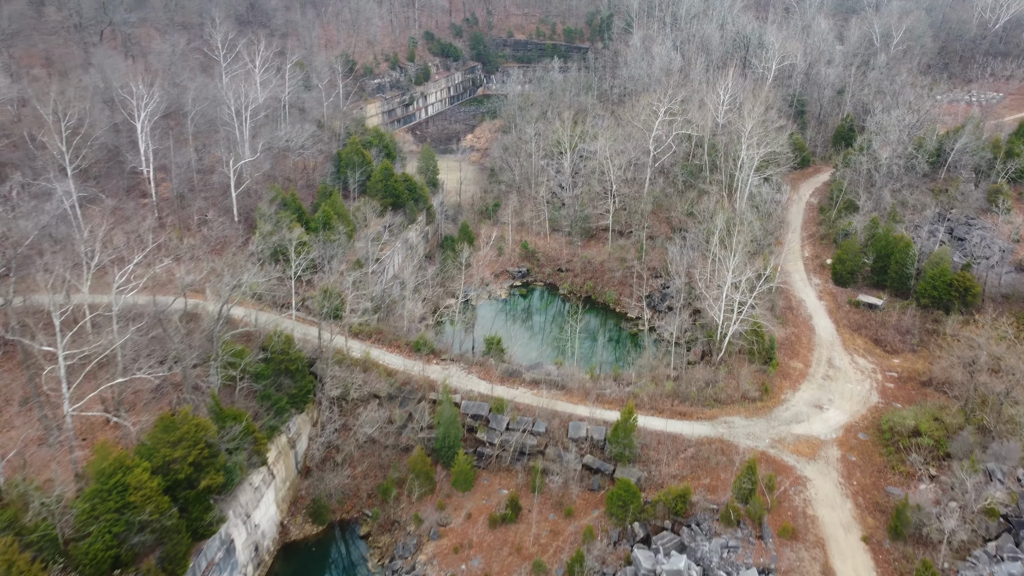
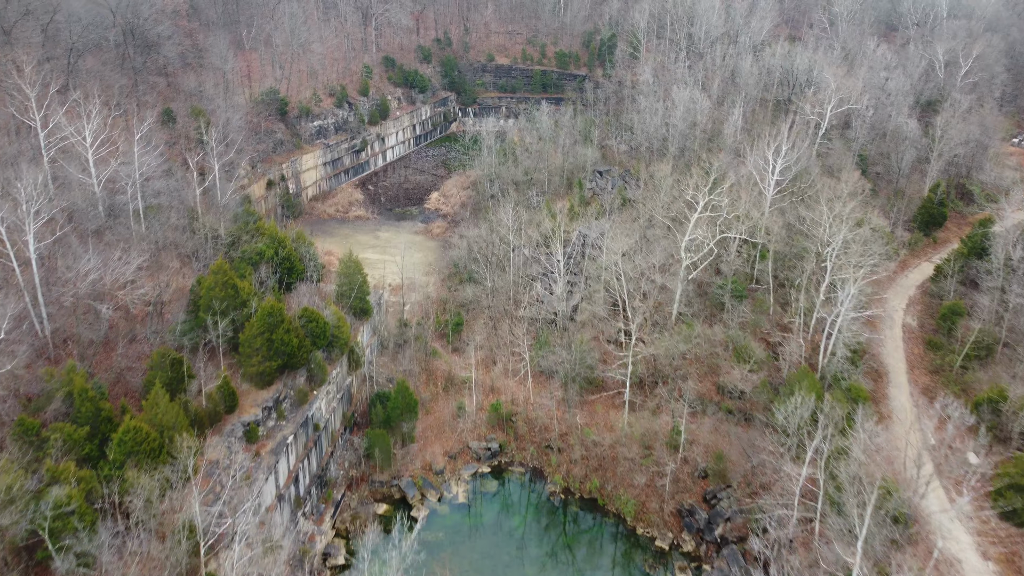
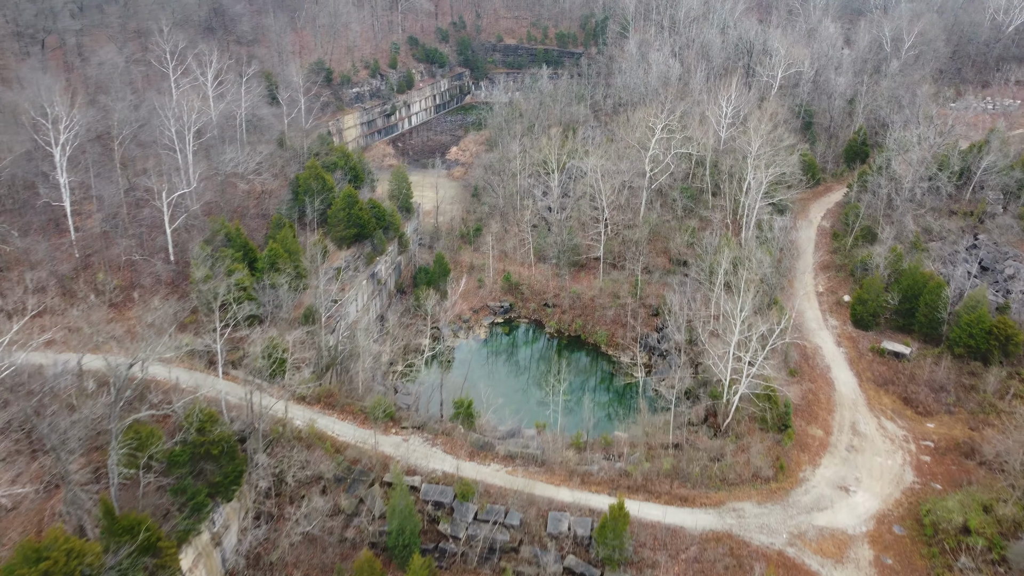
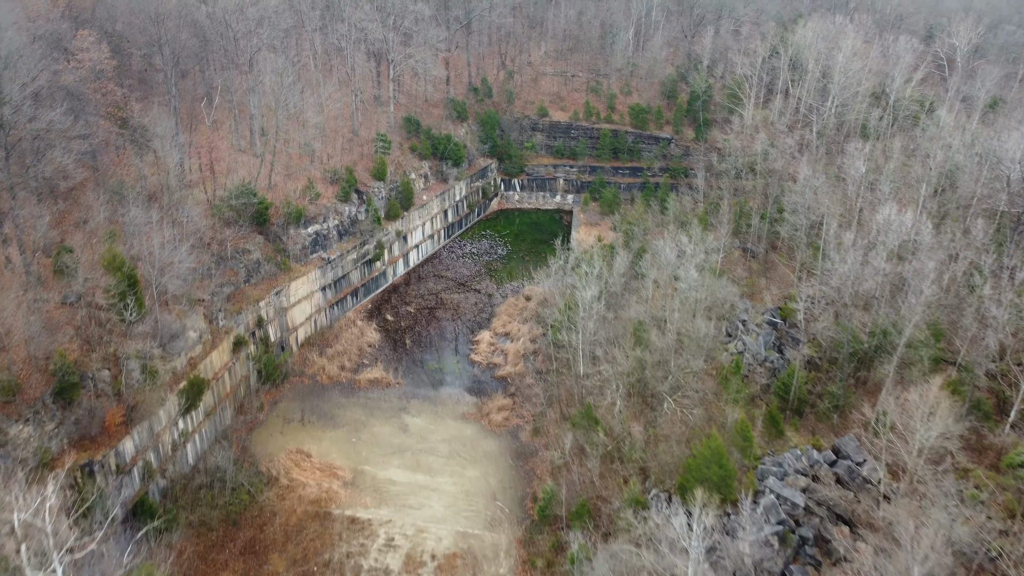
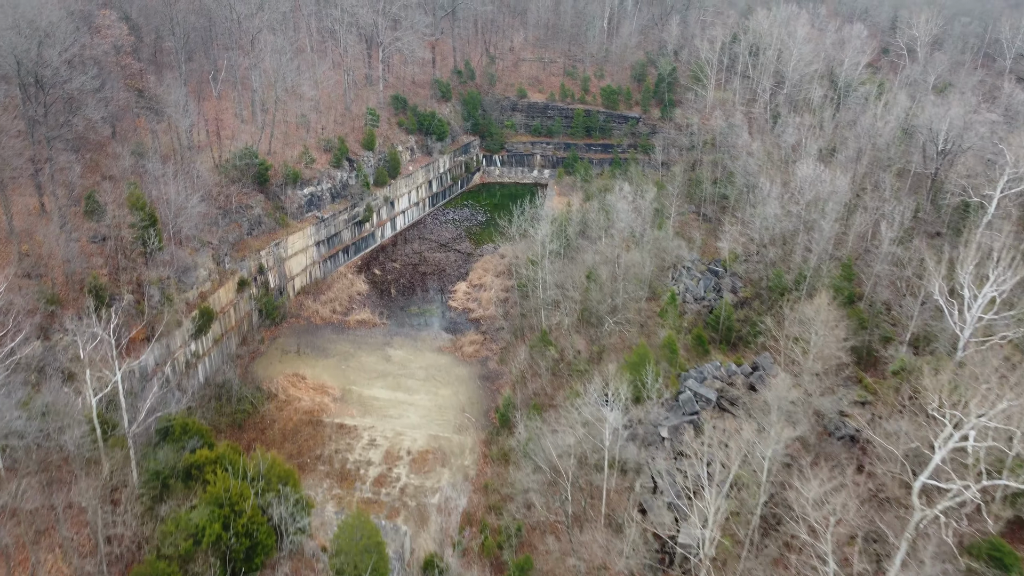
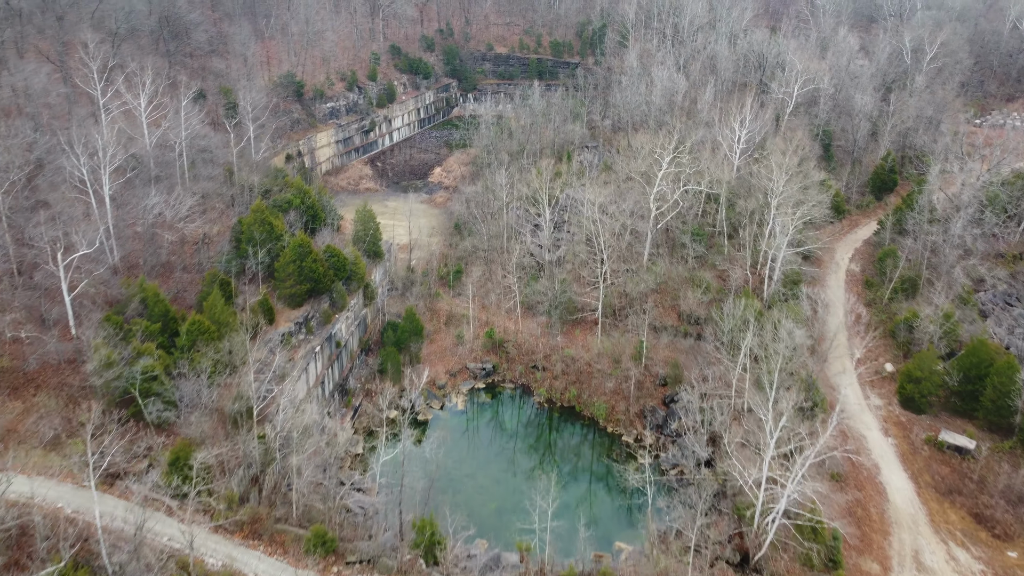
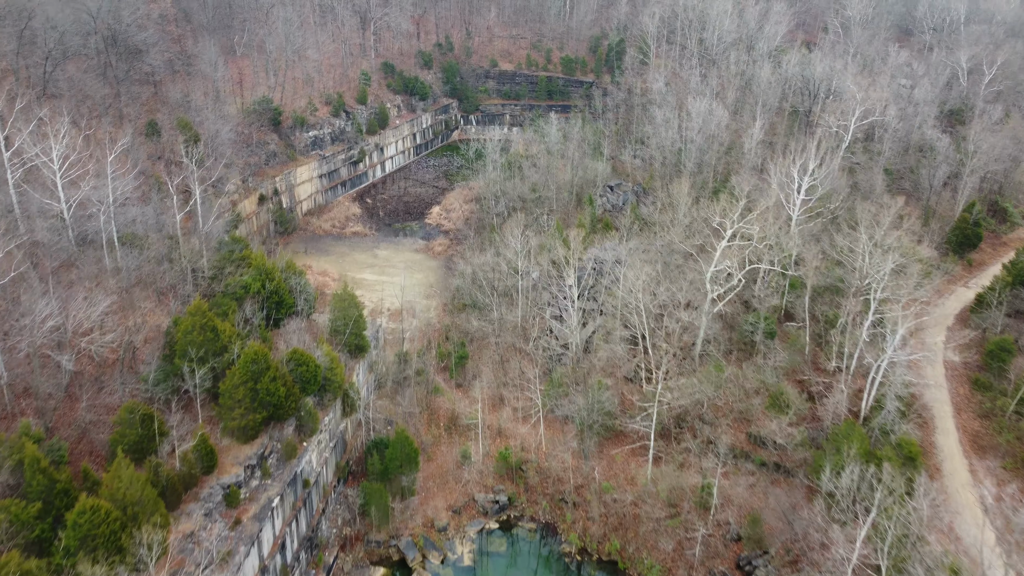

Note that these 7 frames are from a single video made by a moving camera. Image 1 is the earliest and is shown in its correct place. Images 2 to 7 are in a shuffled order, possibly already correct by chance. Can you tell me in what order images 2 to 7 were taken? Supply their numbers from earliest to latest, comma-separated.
3, 6, 2, 7, 5, 4
